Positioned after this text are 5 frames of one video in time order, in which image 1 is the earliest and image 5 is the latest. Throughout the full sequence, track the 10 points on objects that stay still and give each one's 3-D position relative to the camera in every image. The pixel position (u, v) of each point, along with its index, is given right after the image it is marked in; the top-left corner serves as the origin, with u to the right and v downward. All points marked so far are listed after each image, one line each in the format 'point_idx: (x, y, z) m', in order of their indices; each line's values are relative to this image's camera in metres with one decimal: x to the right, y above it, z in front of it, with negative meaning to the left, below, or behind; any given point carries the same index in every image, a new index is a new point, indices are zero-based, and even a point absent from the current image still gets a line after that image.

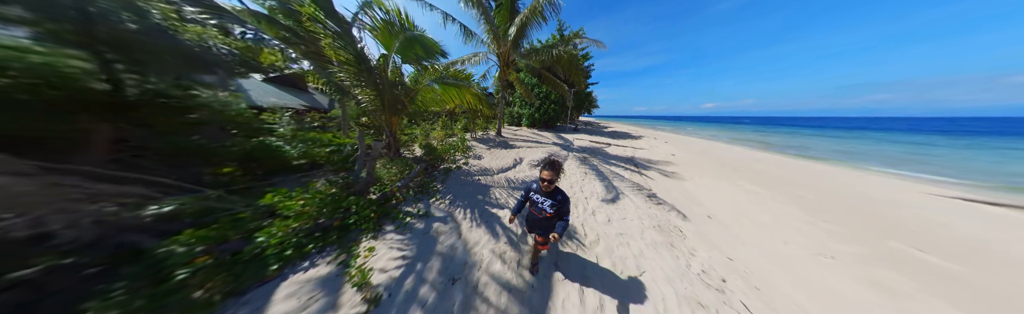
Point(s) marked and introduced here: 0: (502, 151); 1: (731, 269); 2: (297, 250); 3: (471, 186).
0: (-0.4, +0.3, +6.5) m
1: (+3.7, -1.8, +2.3) m
2: (-3.0, -1.3, +1.9) m
3: (-1.1, -0.8, +3.7) m
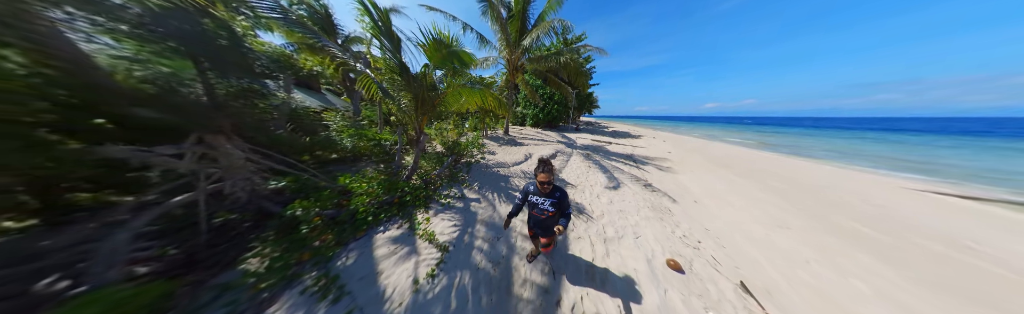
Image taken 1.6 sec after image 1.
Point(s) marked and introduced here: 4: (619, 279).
0: (0.0, +0.5, +7.1) m
1: (+4.1, -1.7, +2.9) m
2: (-2.6, -1.1, +2.5) m
3: (-0.6, -0.6, +4.3) m
4: (+1.5, -1.7, +2.0) m
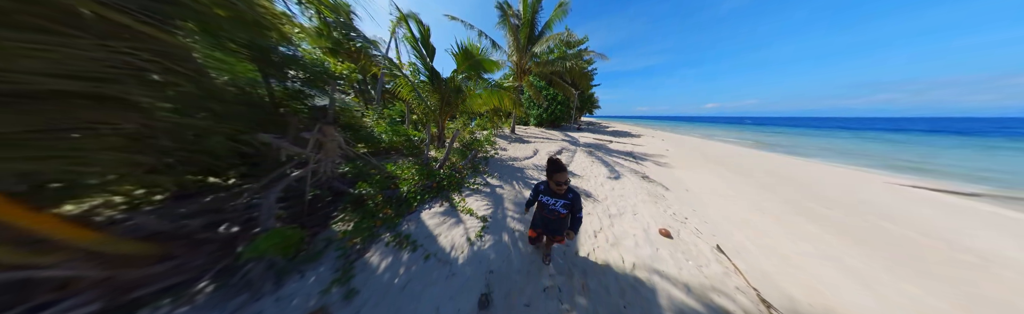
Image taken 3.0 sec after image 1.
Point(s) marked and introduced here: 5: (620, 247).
0: (+0.5, +0.7, +7.6) m
1: (+4.6, -1.5, +3.4) m
2: (-2.1, -0.9, +3.1) m
3: (-0.1, -0.4, +4.9) m
4: (+2.0, -1.5, +2.5) m
5: (+1.9, -1.6, +2.4) m
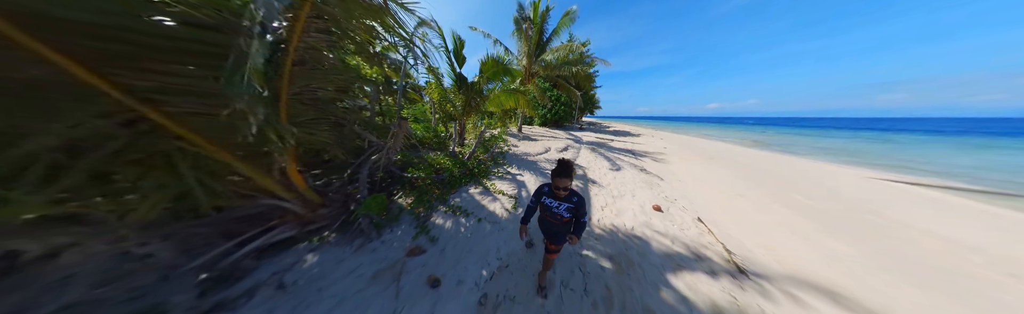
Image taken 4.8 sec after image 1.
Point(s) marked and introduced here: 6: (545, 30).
0: (+1.1, +0.9, +8.3) m
1: (+5.2, -1.2, +4.1) m
2: (-1.5, -0.7, +3.7) m
3: (+0.5, -0.2, +5.5) m
4: (+2.6, -1.3, +3.2) m
5: (+2.5, -1.3, +3.1) m
6: (+2.2, +8.7, +9.2) m
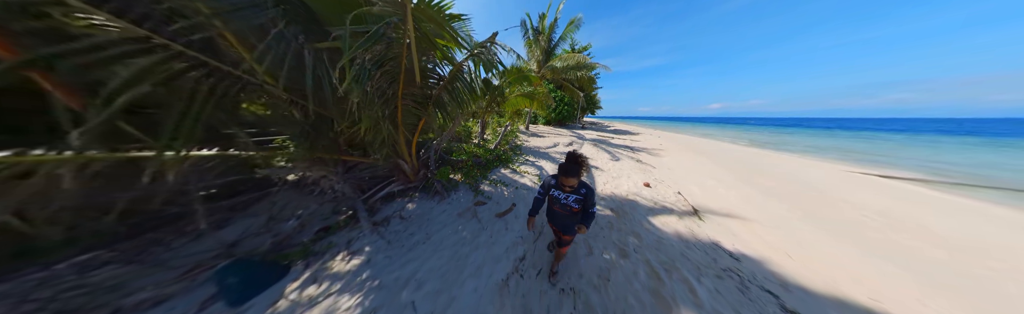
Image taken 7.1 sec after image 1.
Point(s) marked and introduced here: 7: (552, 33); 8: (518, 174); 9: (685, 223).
0: (+1.8, +1.3, +9.3) m
1: (+5.9, -0.8, +5.0) m
2: (-0.8, -0.3, +4.7) m
3: (+1.2, +0.2, +6.5) m
4: (+3.3, -0.9, +4.1) m
5: (+3.2, -0.9, +4.0) m
6: (+2.9, +9.0, +10.2) m
7: (+2.9, +9.2, +10.0) m
8: (+0.1, -0.6, +4.3) m
9: (+3.7, -1.4, +2.9) m
